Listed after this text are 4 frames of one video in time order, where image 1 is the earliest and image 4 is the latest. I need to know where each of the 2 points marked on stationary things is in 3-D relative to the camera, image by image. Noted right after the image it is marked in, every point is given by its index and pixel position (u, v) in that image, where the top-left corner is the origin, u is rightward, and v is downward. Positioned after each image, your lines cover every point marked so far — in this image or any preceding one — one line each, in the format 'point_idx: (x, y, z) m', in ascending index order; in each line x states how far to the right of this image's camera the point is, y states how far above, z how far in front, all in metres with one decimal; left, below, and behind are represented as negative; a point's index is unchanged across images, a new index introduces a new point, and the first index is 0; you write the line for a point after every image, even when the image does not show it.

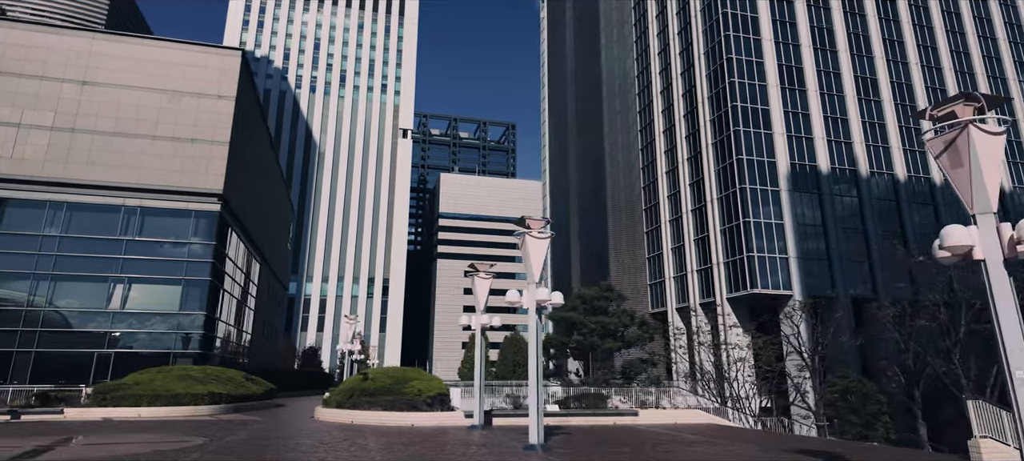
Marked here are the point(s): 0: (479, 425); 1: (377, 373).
0: (-0.9, -5.6, +16.4) m
1: (-4.8, -5.0, +20.1) m
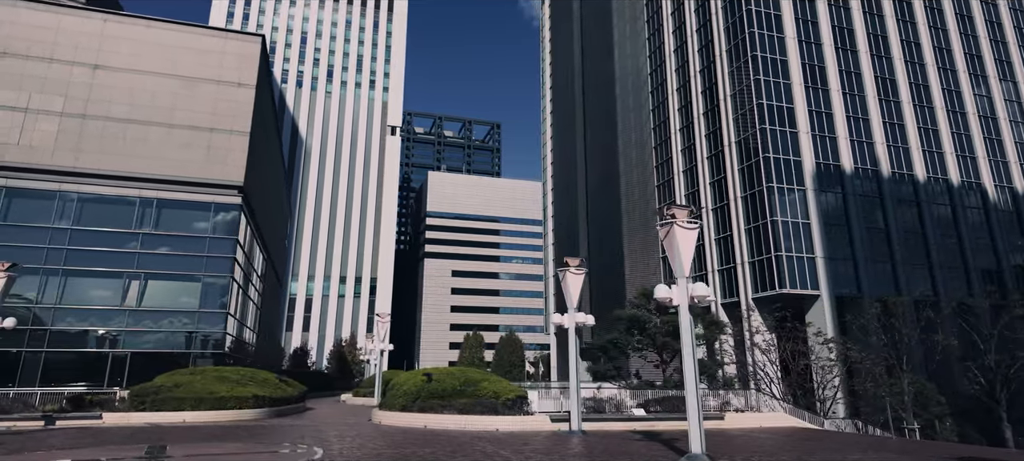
0: (+1.7, -5.4, +15.4) m
1: (-2.3, -4.7, +18.9) m
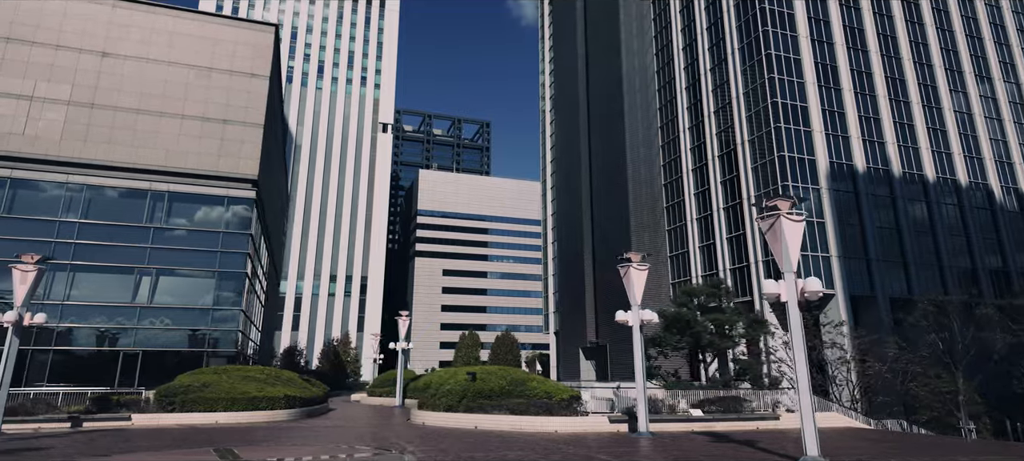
0: (+3.4, -5.2, +14.8) m
1: (-0.8, -4.6, +18.3) m
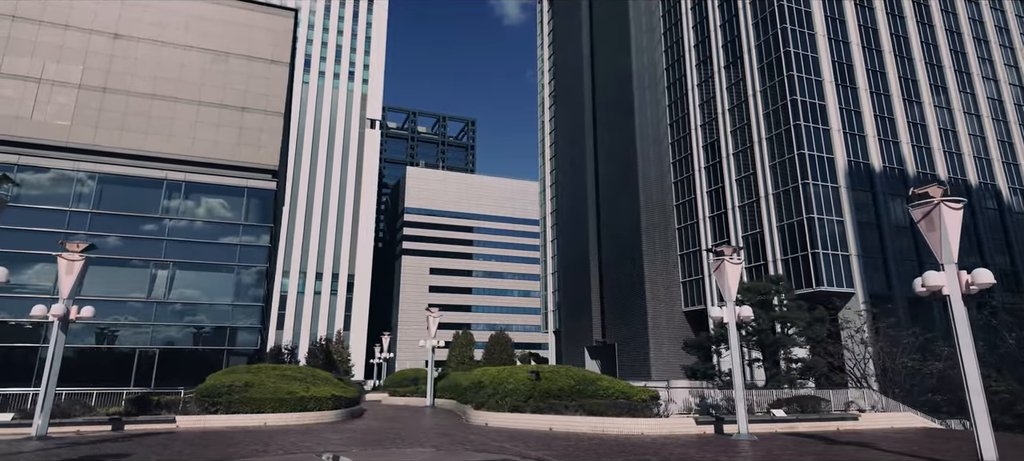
0: (+5.6, -5.0, +14.1) m
1: (+1.3, -4.3, +17.4) m
